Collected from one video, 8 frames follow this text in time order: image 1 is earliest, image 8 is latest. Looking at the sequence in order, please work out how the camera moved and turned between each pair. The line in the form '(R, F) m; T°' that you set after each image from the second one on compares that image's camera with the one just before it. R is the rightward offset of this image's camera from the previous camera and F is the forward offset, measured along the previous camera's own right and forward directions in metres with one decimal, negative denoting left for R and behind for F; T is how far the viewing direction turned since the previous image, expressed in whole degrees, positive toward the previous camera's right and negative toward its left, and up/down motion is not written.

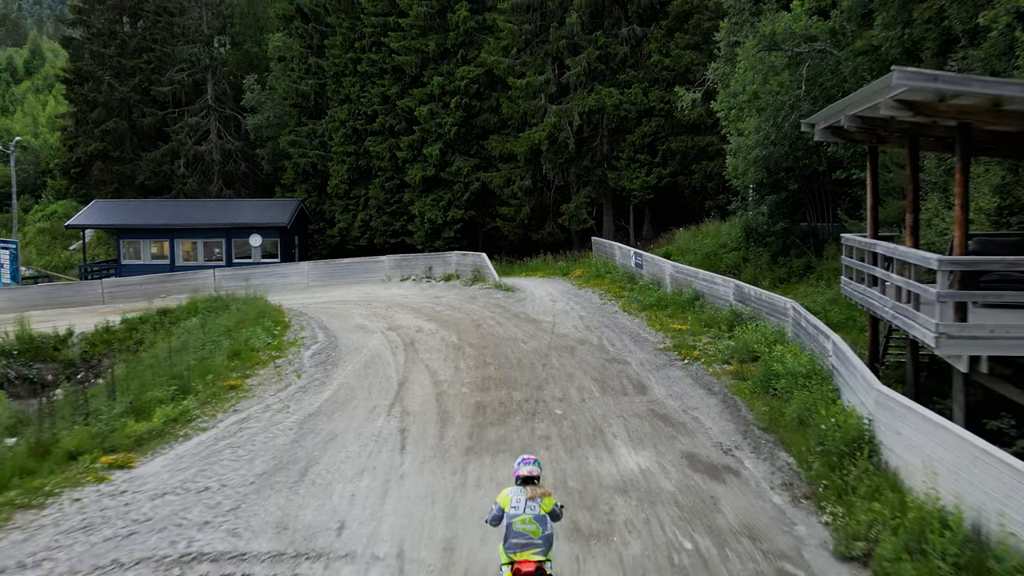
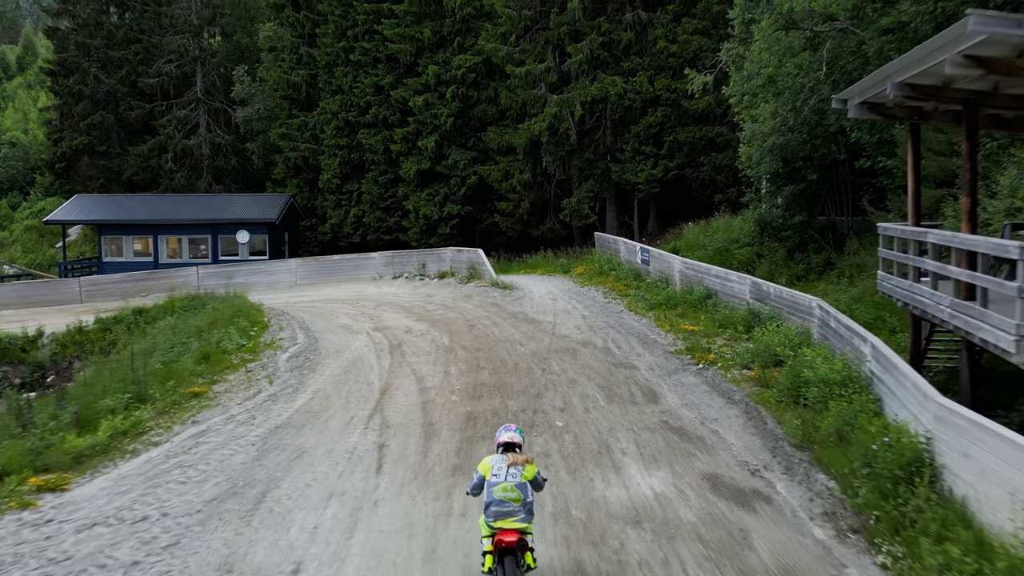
(+0.1, +1.3) m; 0°
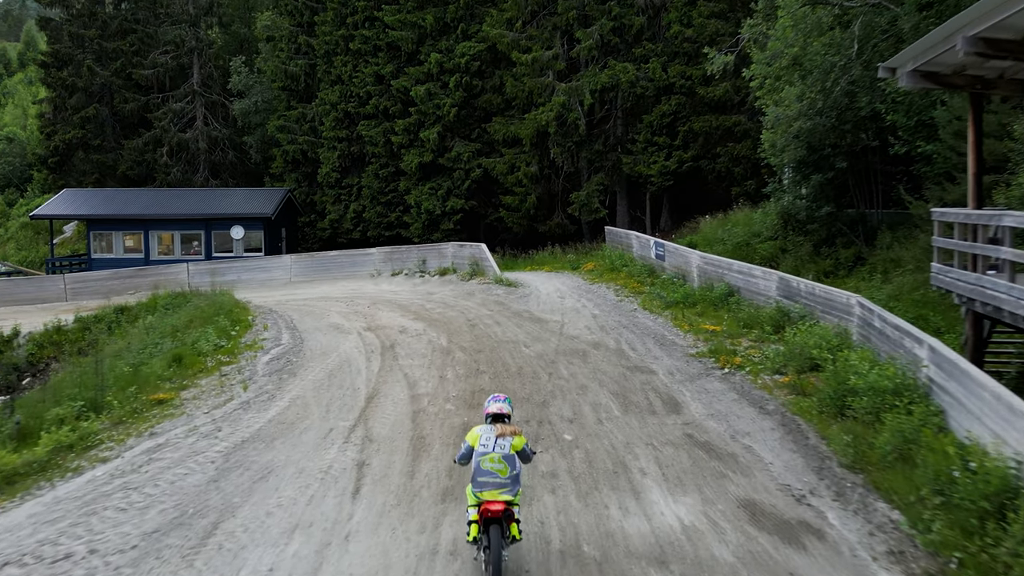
(0.0, +1.2) m; 0°
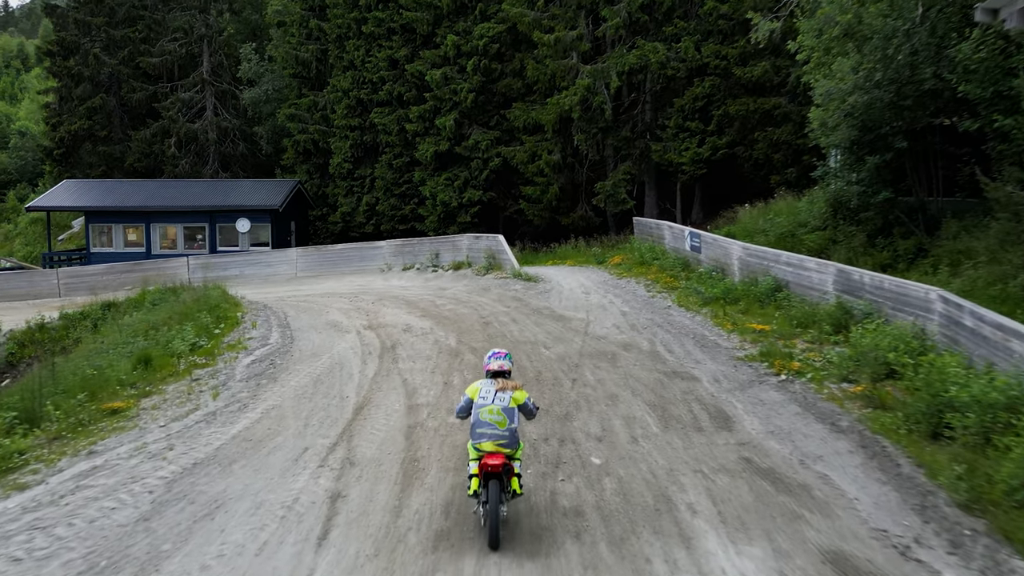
(0.0, +1.6) m; -1°
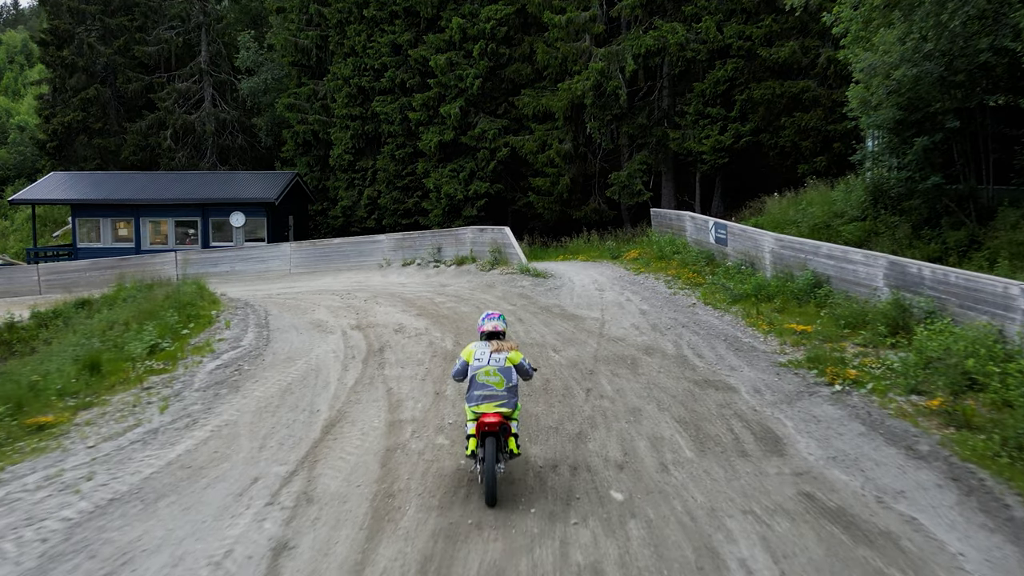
(+0.1, +1.4) m; -1°
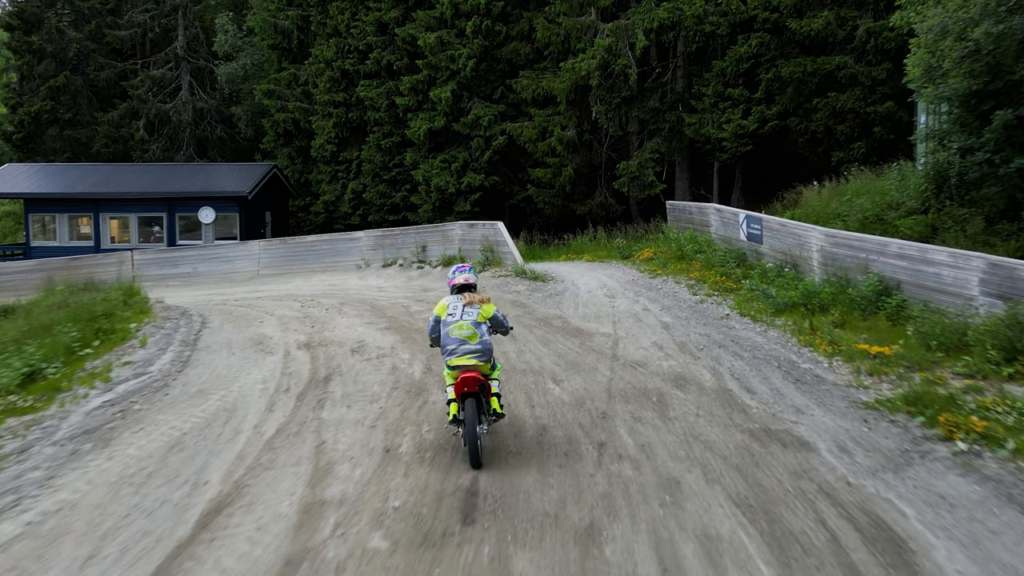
(+0.1, +2.3) m; 0°
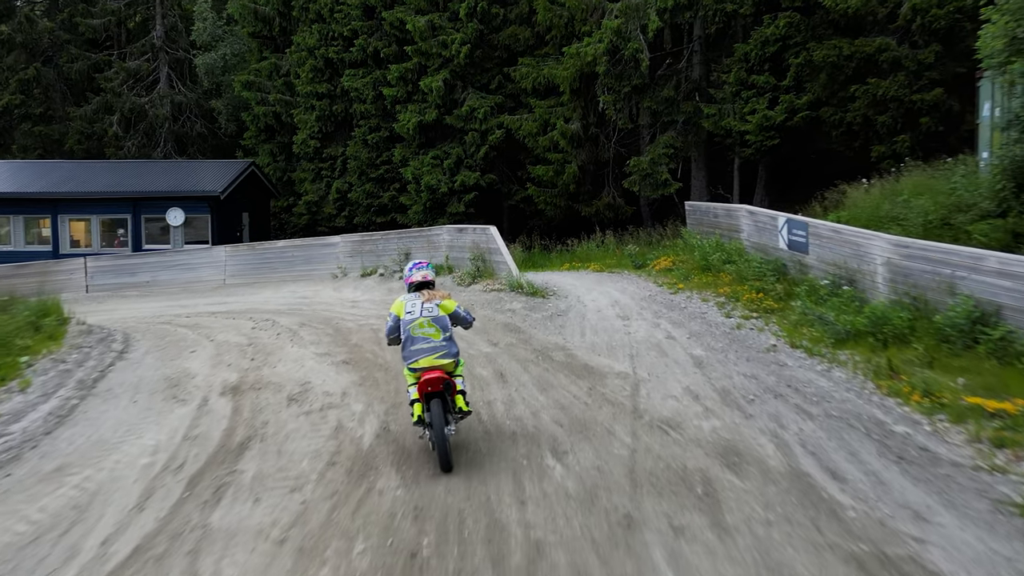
(+0.1, +2.0) m; 0°
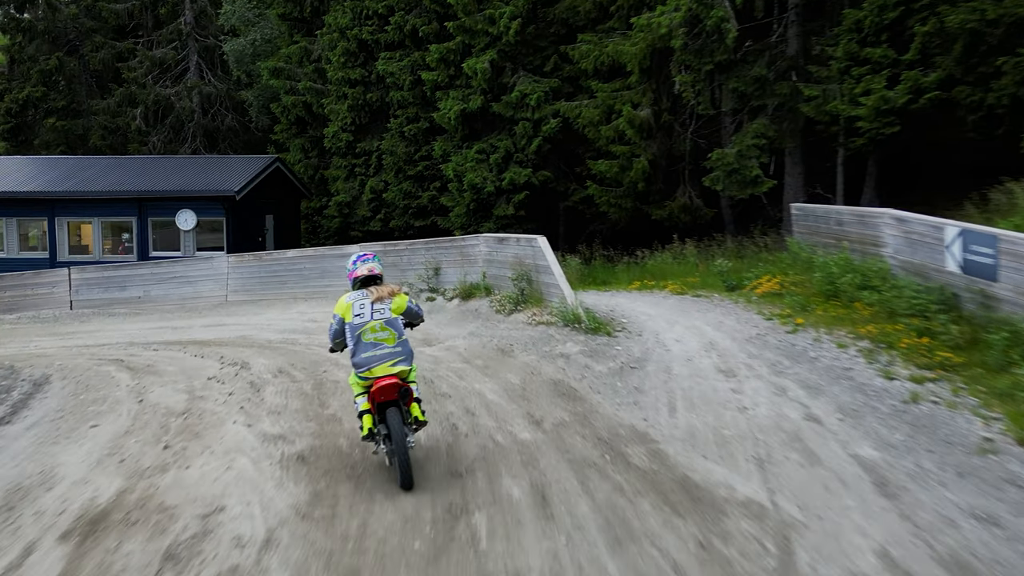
(0.0, +2.8) m; -3°
